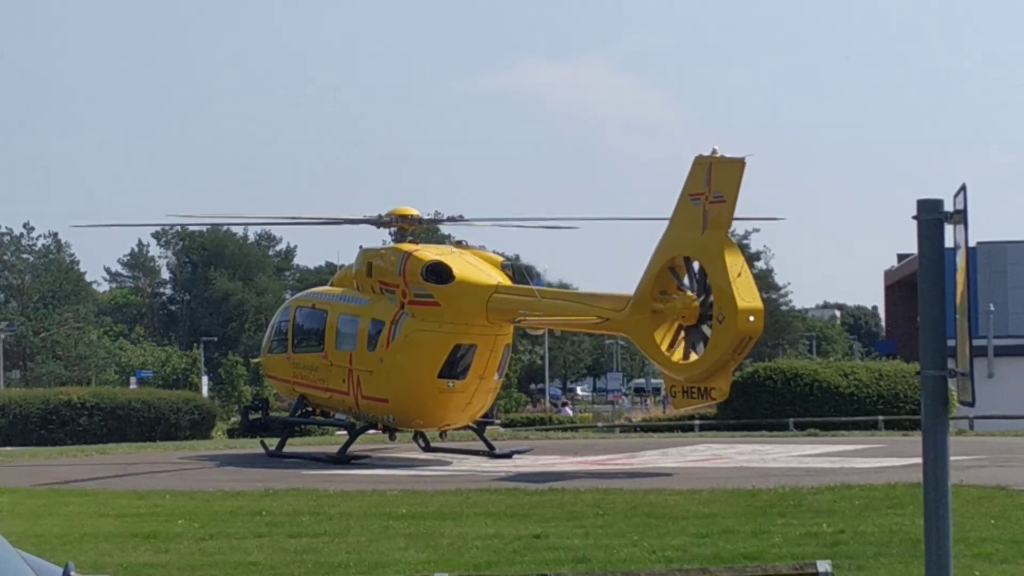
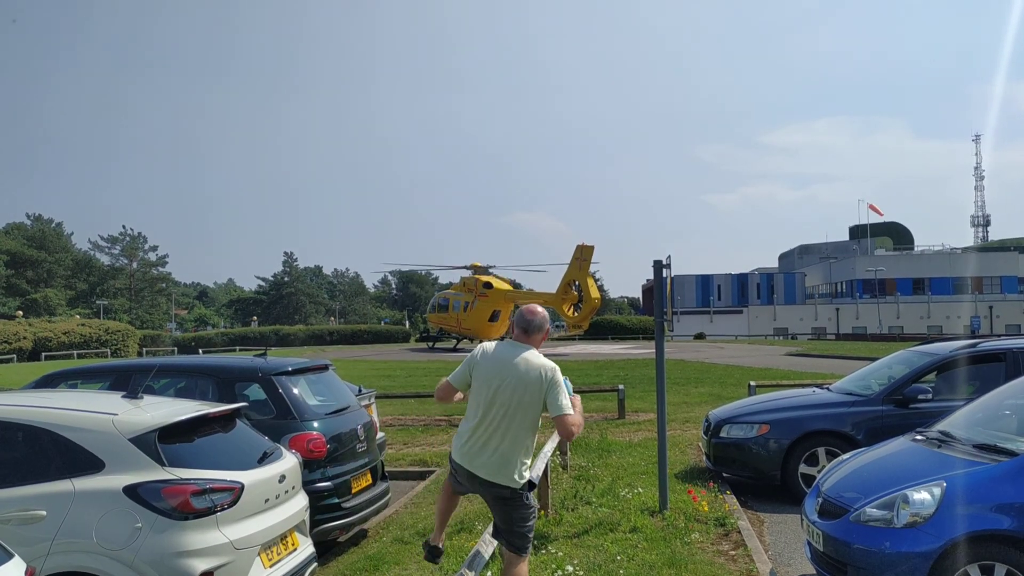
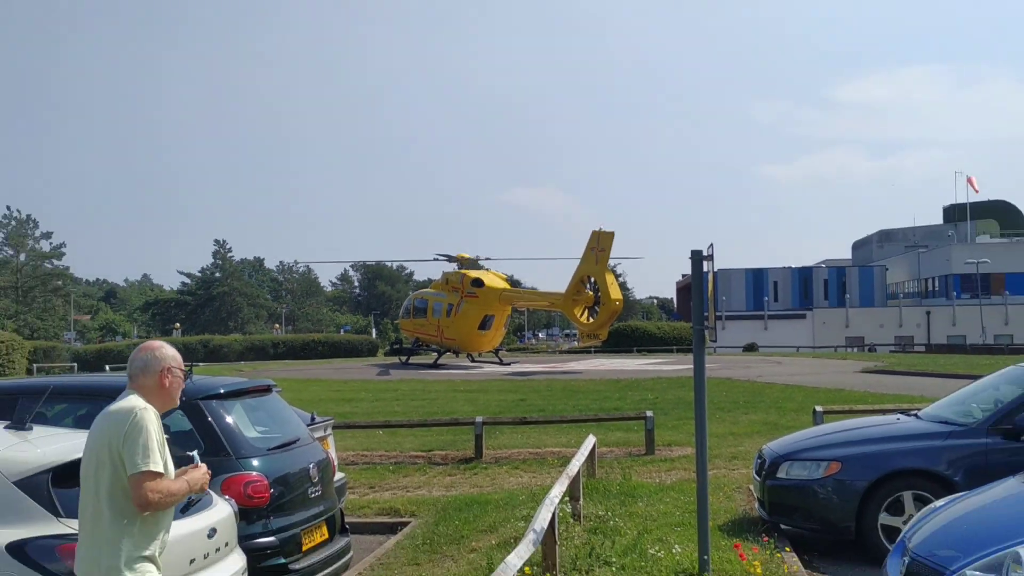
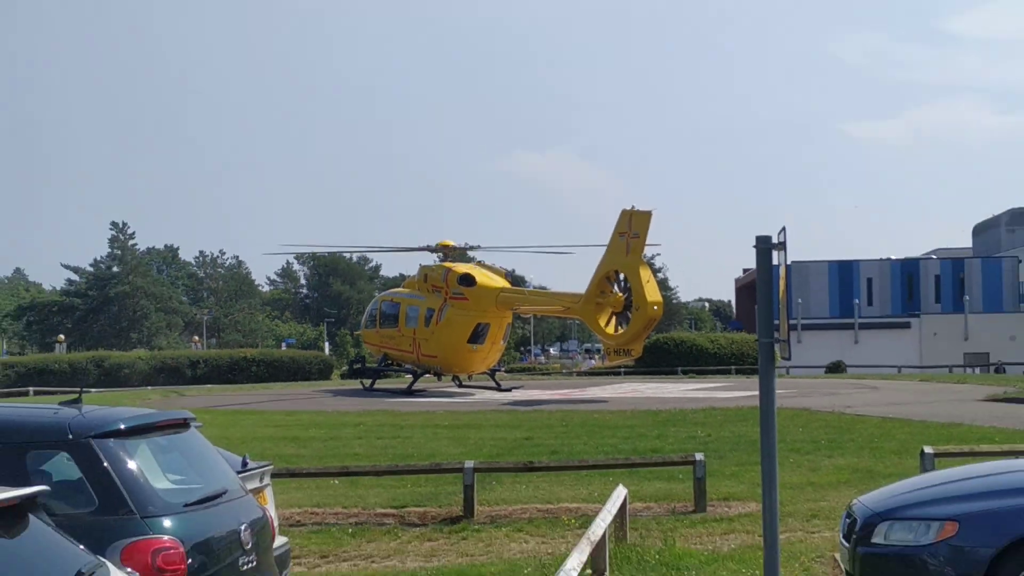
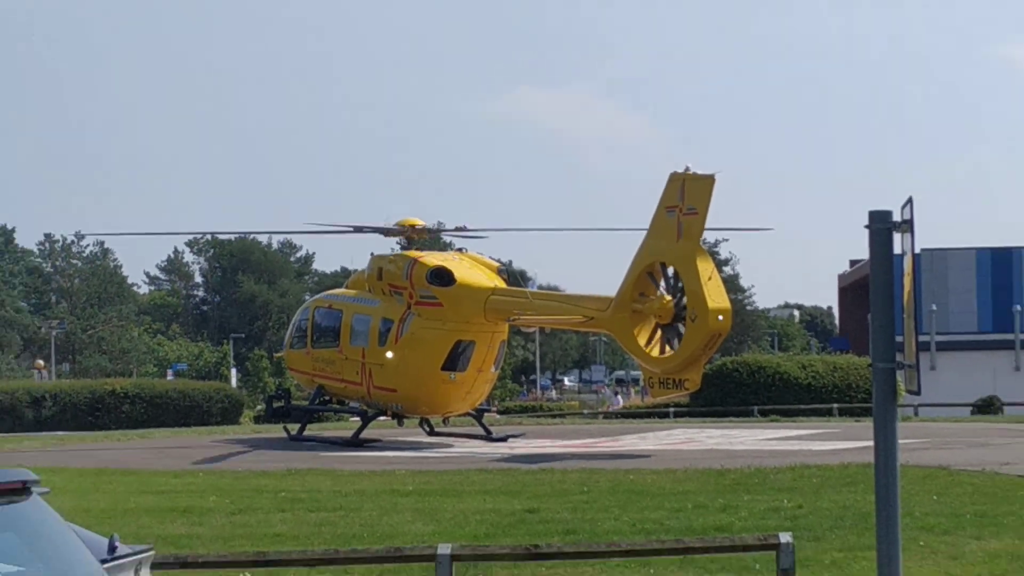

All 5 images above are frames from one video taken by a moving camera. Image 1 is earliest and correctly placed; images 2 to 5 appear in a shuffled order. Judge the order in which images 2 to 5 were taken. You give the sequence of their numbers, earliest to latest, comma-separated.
5, 4, 3, 2
